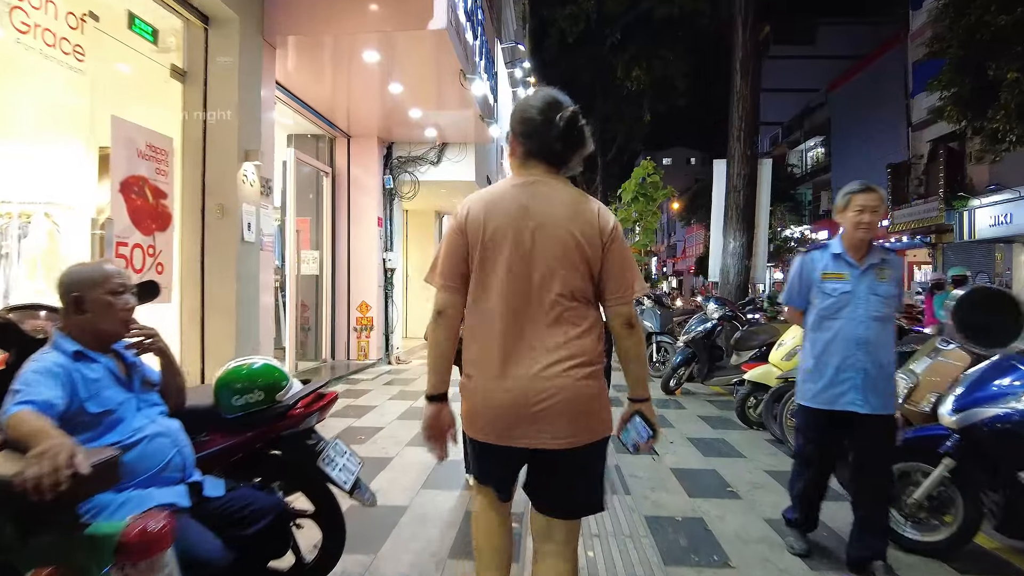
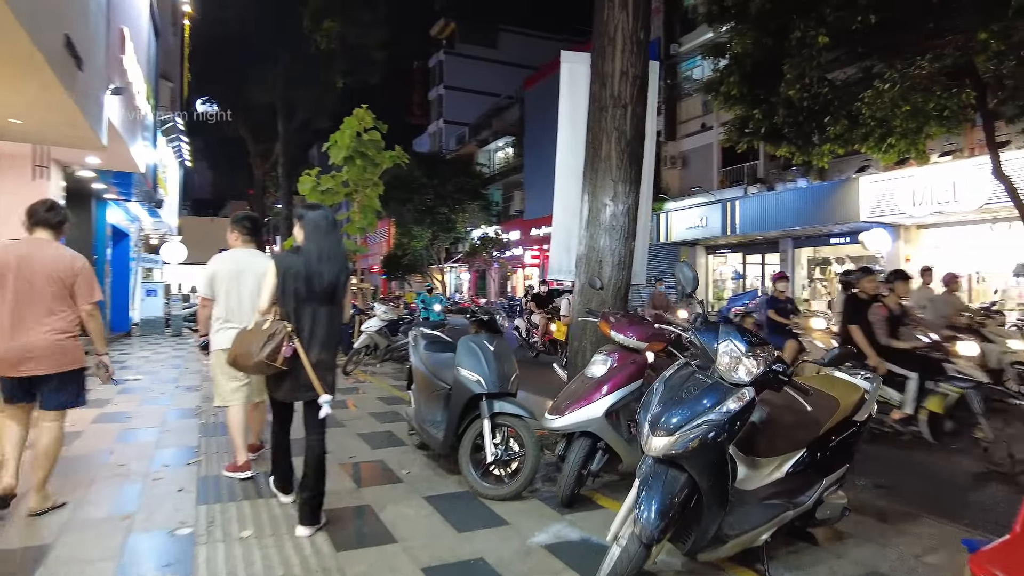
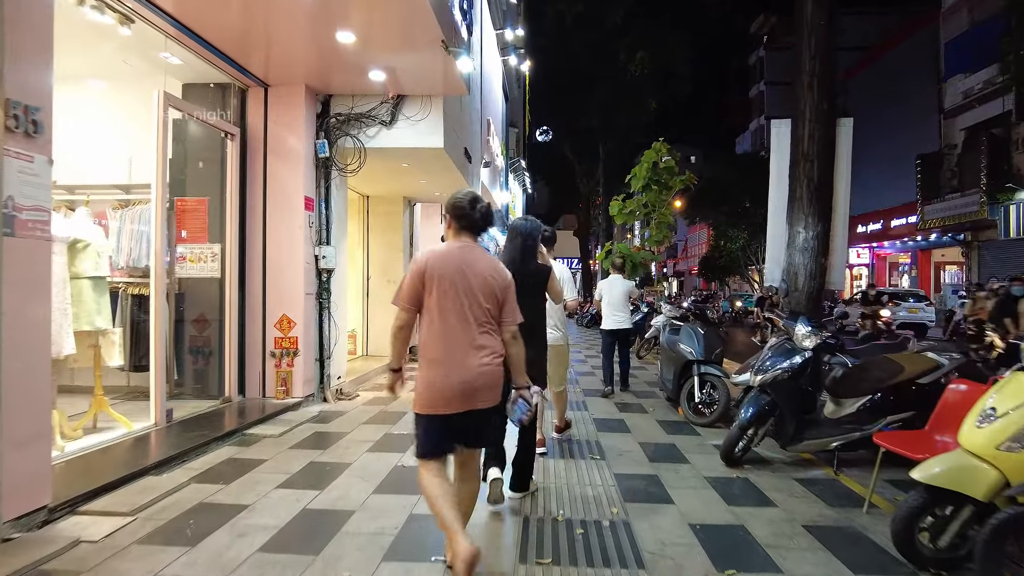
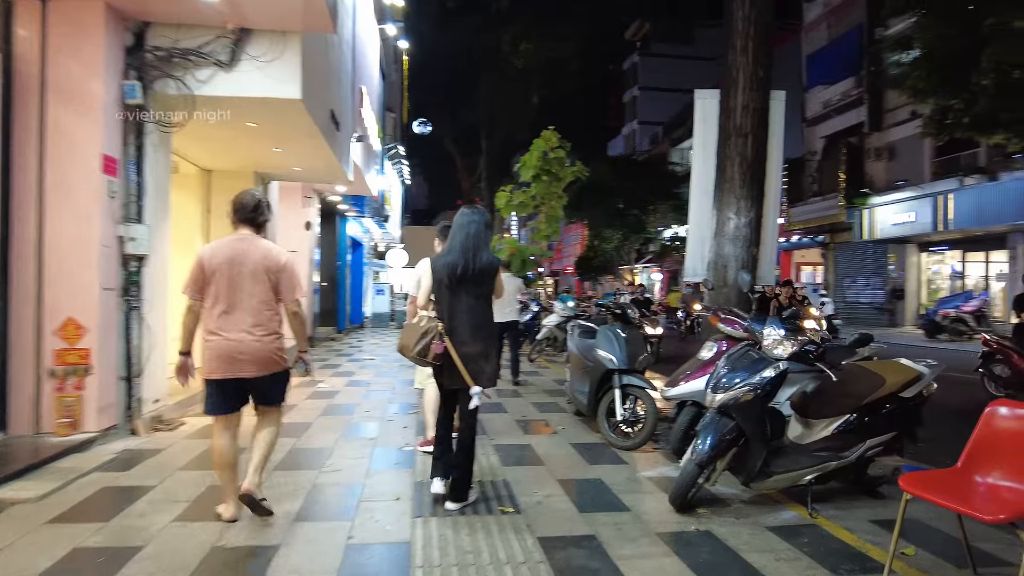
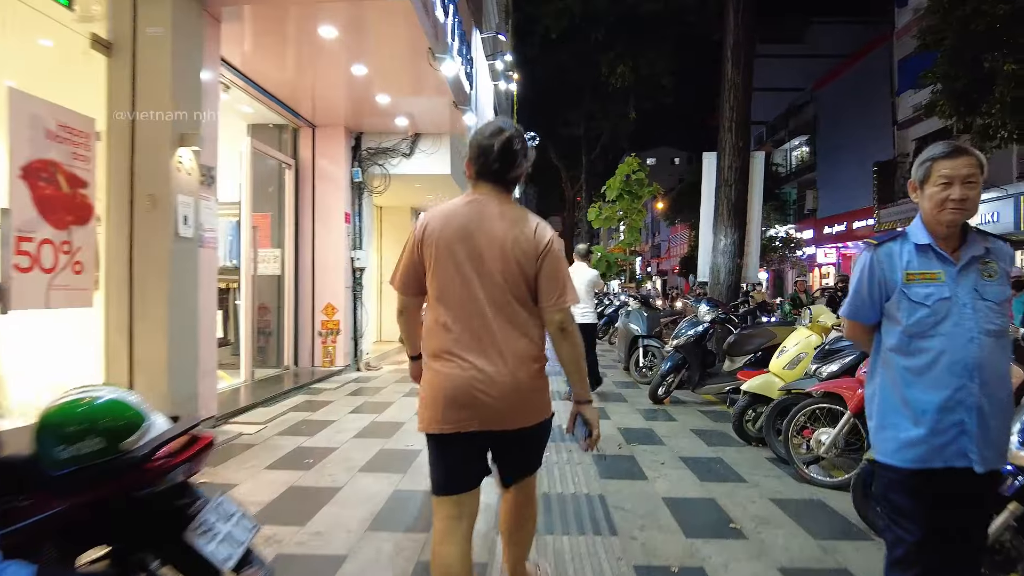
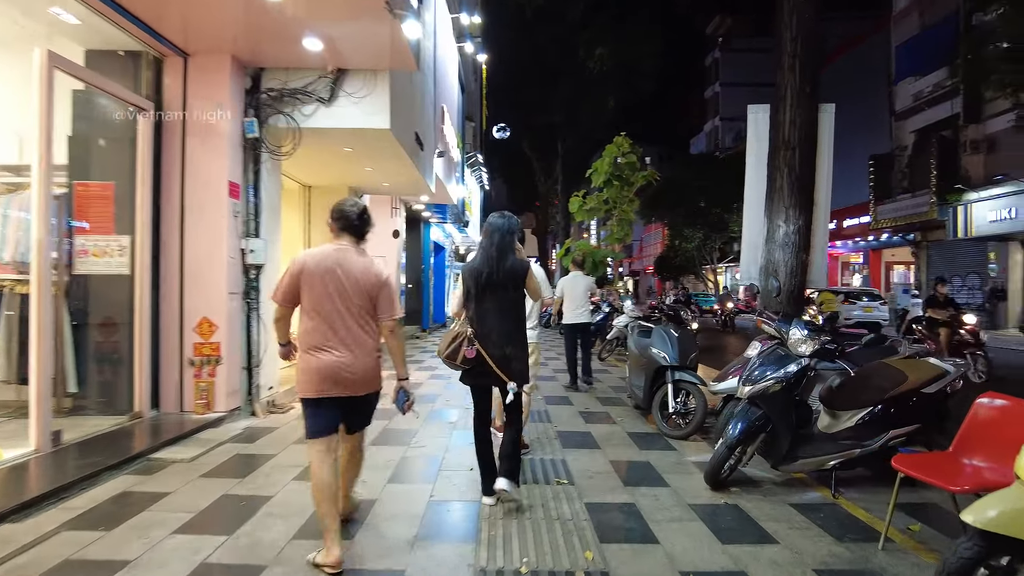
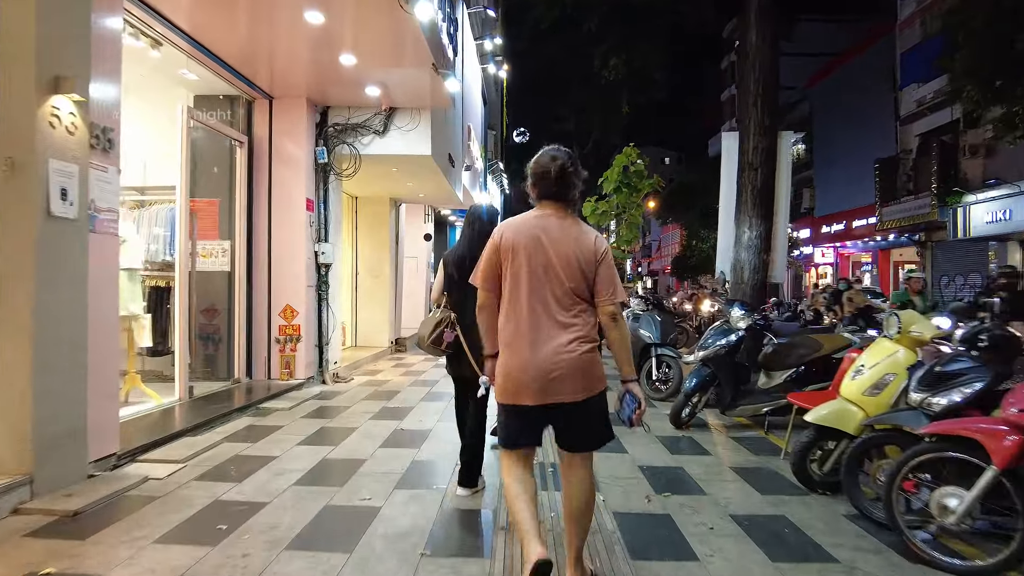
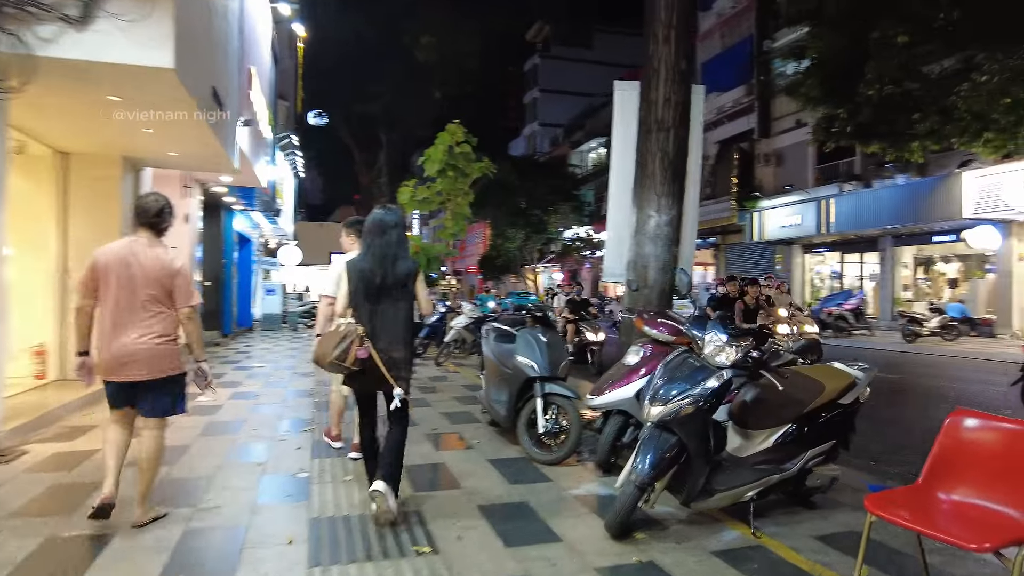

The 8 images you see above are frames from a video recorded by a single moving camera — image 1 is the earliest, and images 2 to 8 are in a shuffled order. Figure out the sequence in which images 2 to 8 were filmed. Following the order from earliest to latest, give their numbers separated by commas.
5, 7, 3, 6, 4, 8, 2
